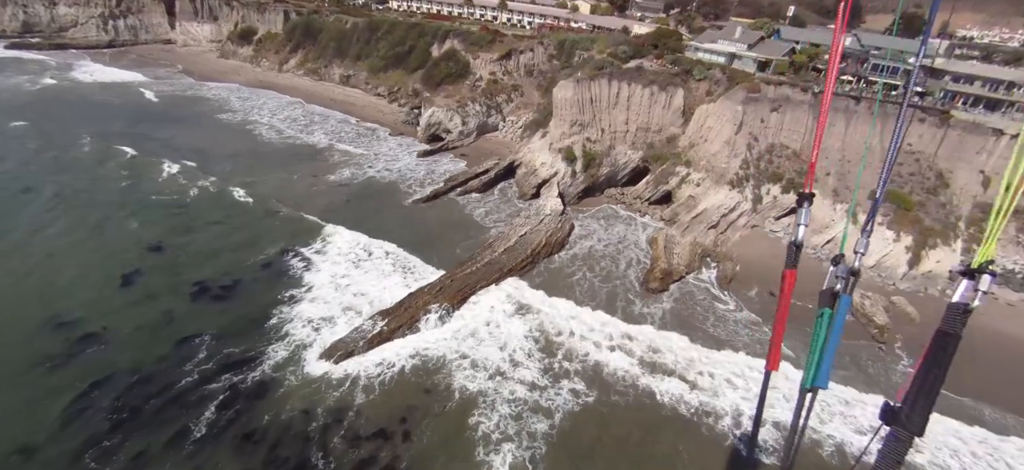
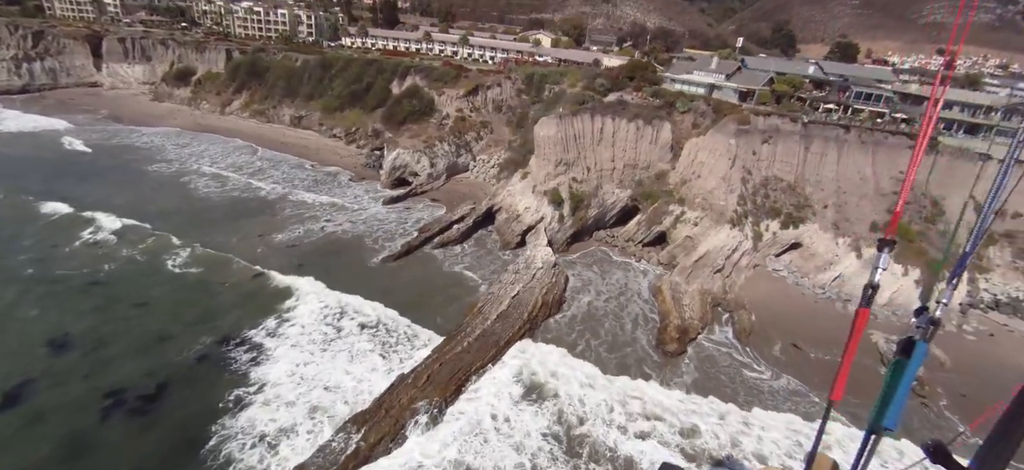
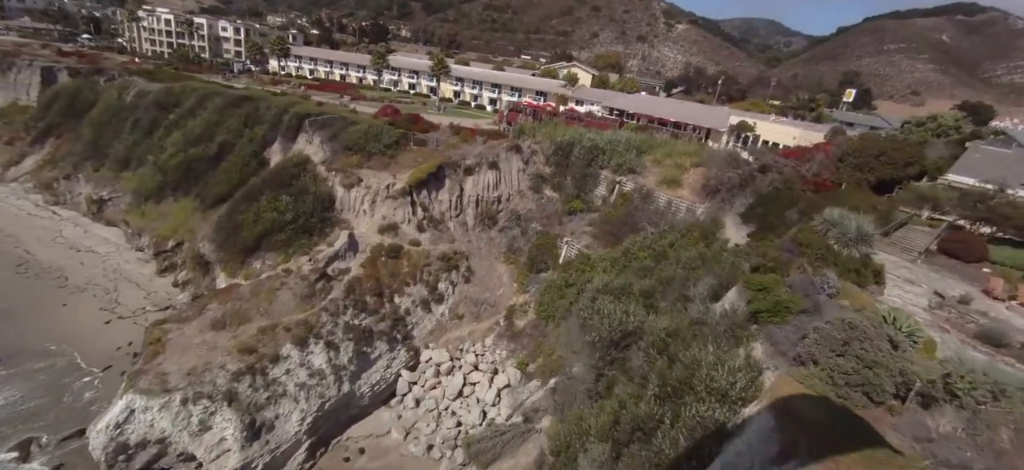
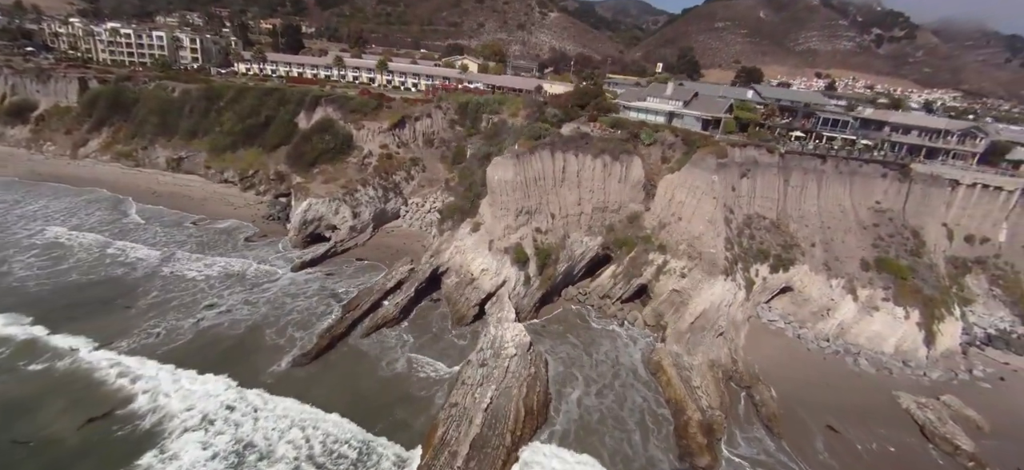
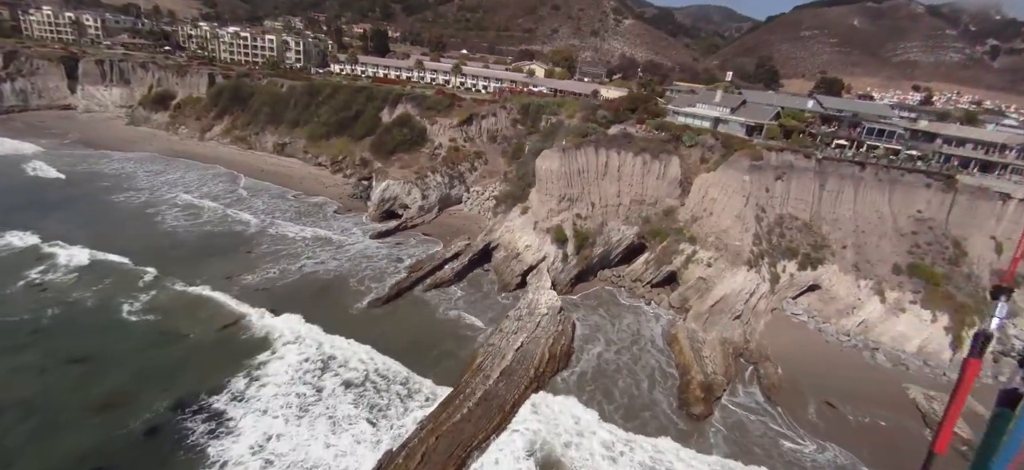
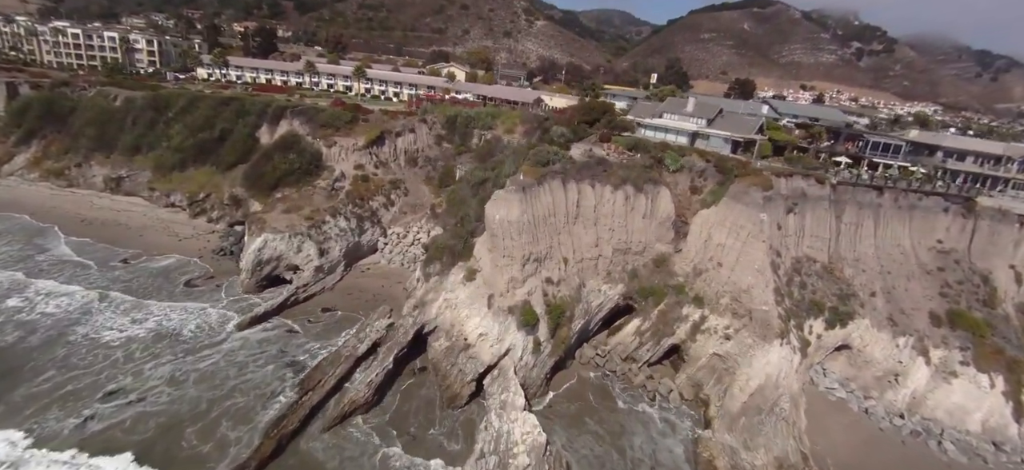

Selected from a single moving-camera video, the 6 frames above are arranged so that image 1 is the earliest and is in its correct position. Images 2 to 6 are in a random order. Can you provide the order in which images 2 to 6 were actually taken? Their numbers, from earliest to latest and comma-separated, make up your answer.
2, 5, 4, 6, 3
